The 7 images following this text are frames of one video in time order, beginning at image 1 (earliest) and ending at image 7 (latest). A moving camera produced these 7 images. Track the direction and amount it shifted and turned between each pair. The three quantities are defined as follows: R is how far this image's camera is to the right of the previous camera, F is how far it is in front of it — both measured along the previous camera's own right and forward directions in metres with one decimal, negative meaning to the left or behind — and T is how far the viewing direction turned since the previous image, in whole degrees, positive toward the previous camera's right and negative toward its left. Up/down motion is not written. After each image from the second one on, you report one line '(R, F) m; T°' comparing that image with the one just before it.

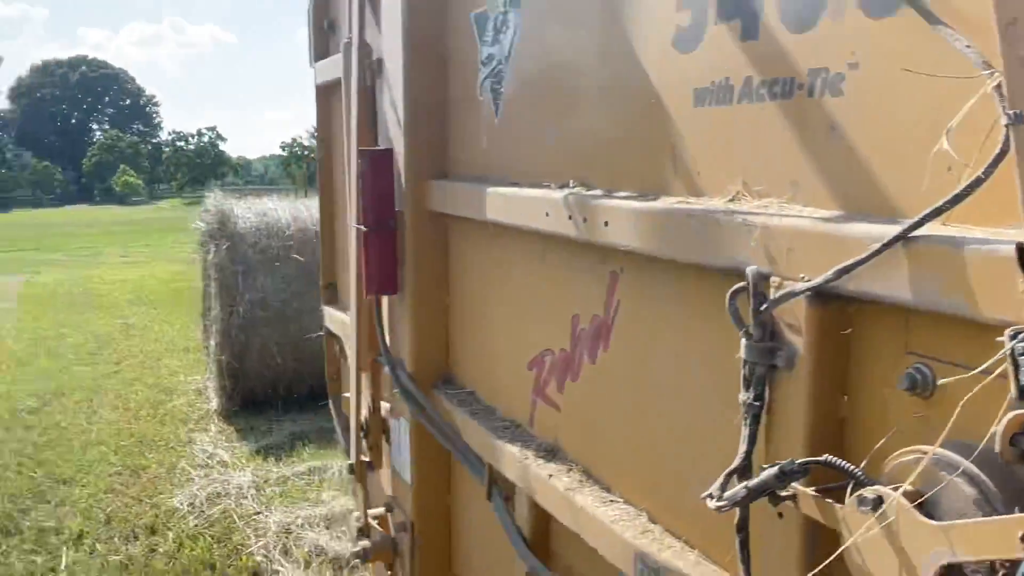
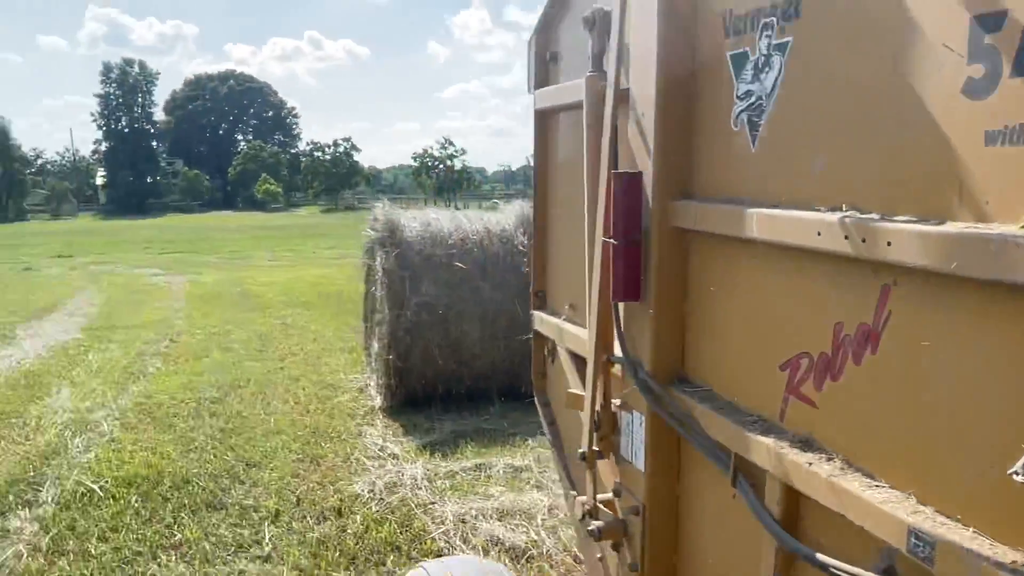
(-0.2, -0.2) m; -8°
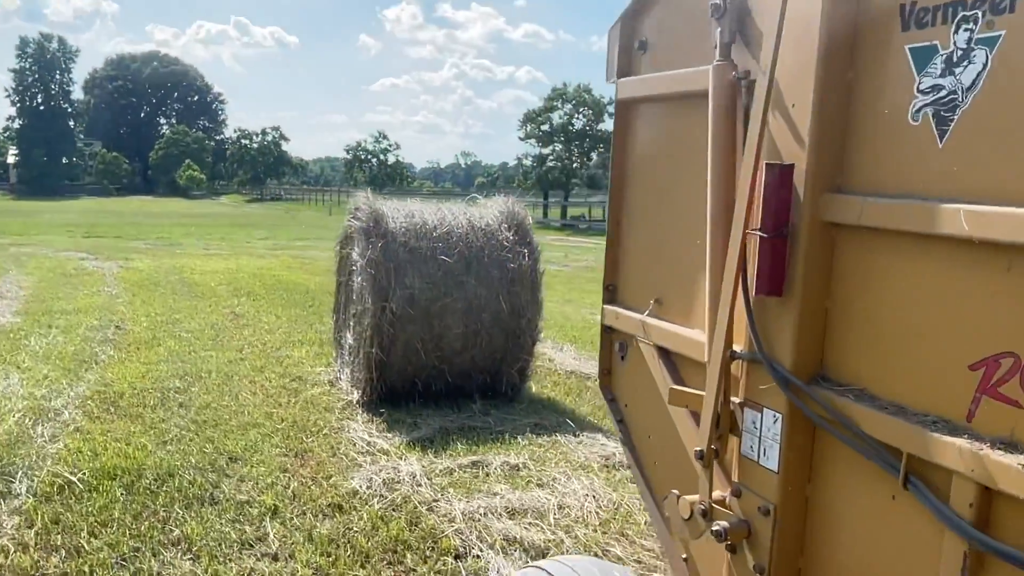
(-0.4, +0.1) m; +5°
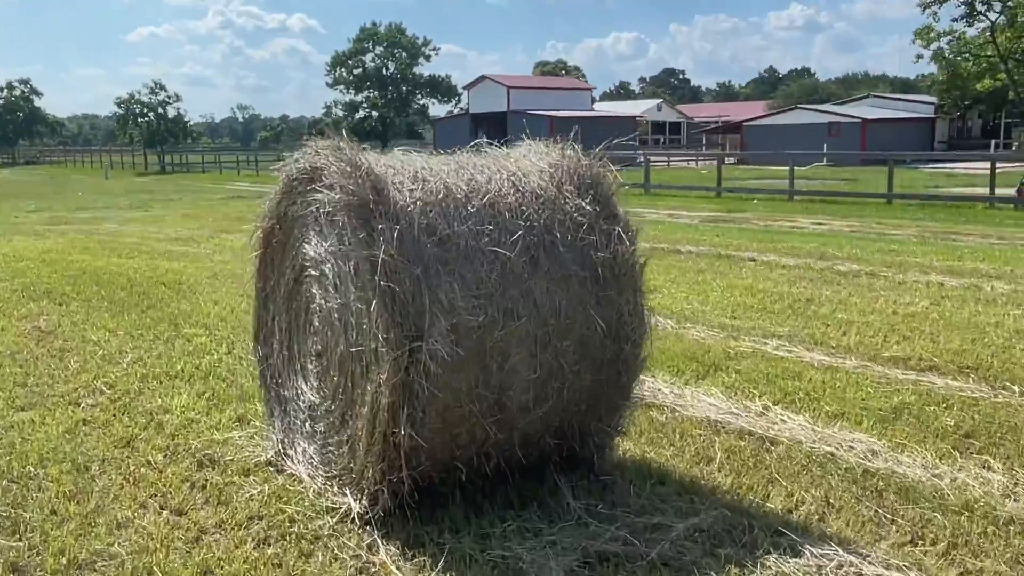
(-1.1, +2.5) m; +13°
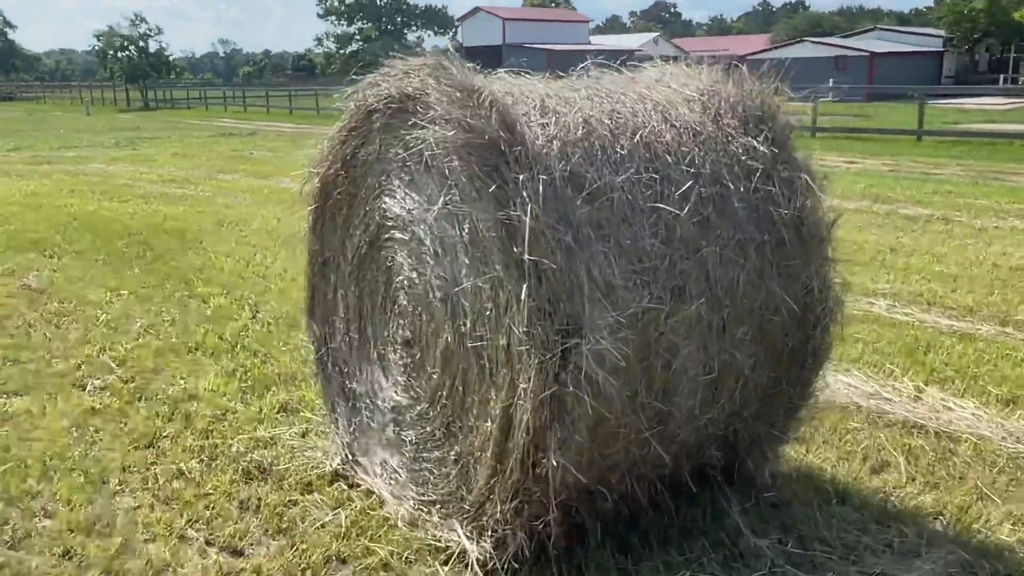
(-0.5, +0.8) m; +1°
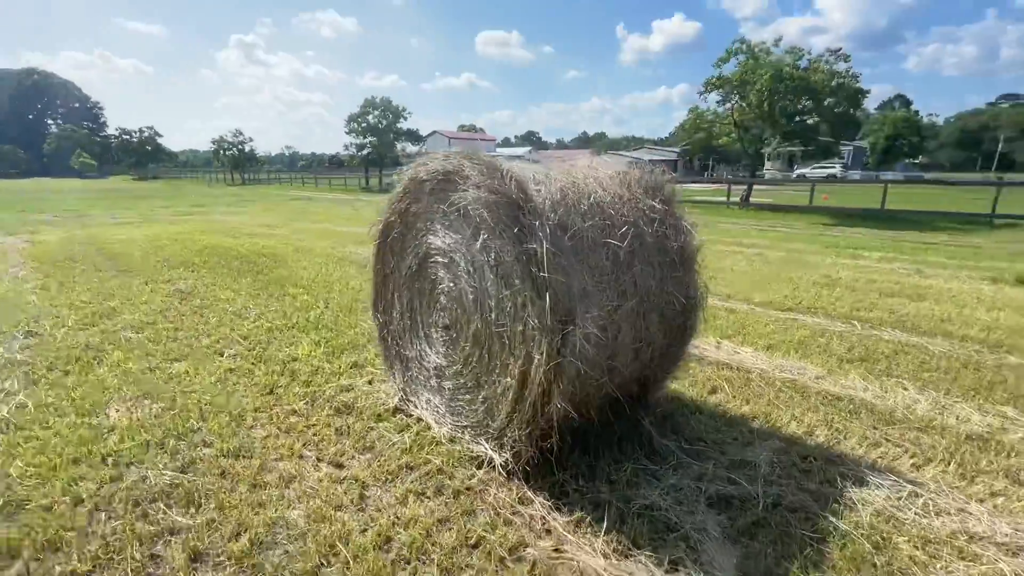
(-0.4, -1.2) m; +7°
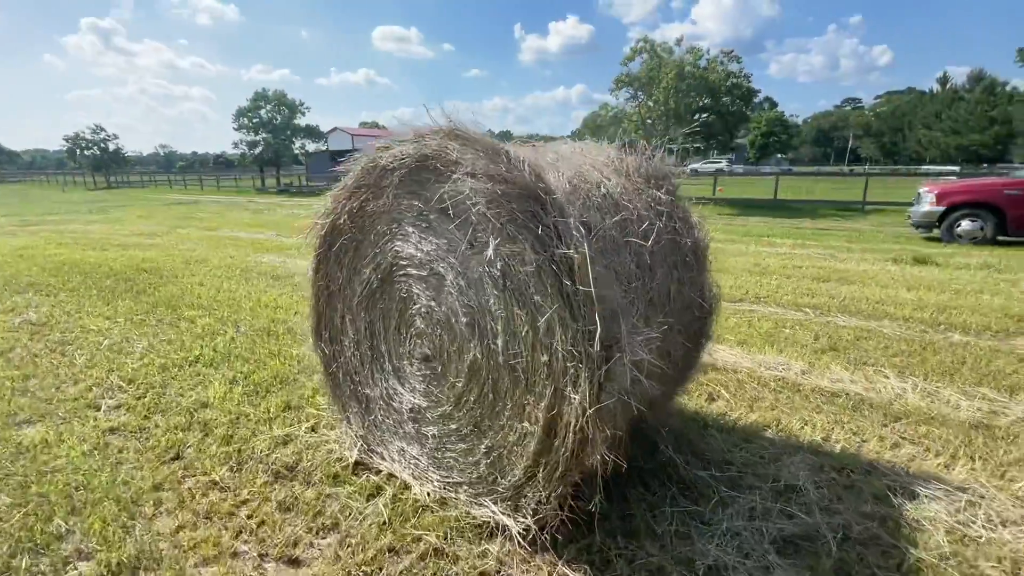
(-0.3, +0.9) m; +8°
